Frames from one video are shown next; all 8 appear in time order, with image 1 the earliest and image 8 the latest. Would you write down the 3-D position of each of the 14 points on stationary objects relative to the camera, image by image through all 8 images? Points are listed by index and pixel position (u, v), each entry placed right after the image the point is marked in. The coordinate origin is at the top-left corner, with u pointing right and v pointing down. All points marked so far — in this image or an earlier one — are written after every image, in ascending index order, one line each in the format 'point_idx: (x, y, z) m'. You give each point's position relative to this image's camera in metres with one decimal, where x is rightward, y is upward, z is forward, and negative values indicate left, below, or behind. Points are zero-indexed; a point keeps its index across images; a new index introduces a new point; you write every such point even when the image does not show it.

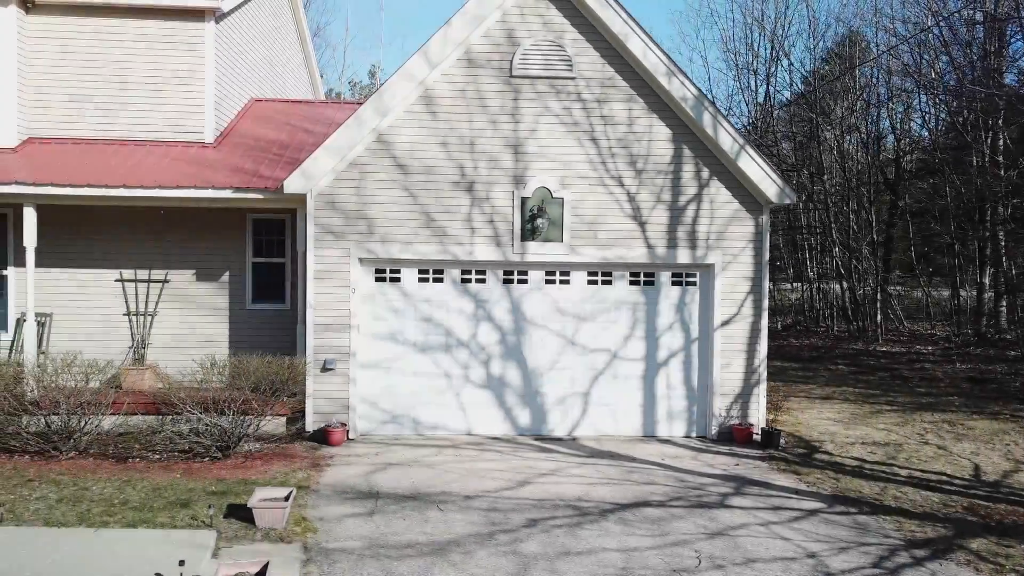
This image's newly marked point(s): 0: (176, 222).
0: (-3.7, +0.7, +11.3) m
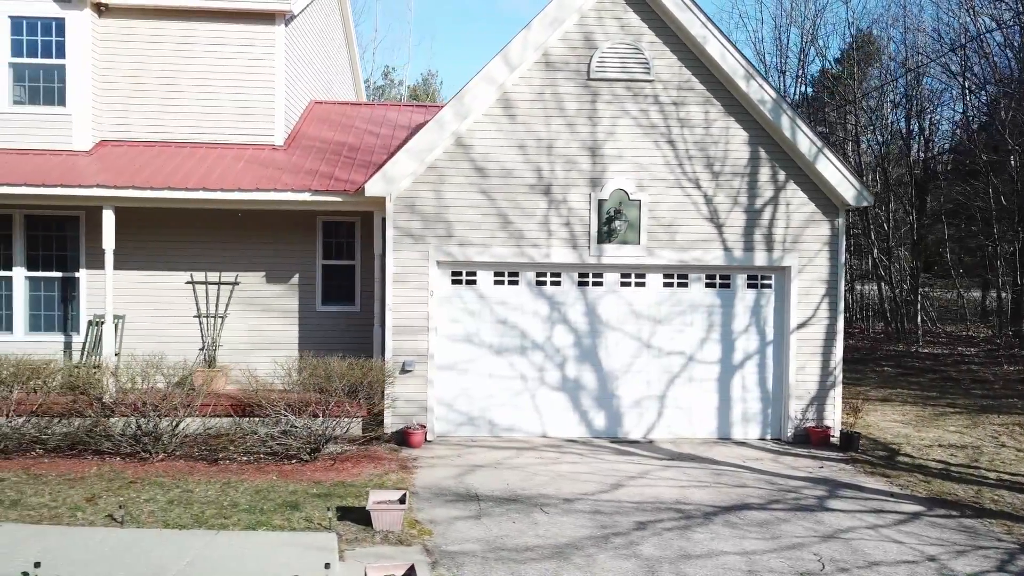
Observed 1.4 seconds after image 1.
0: (-2.9, +0.7, +11.4) m
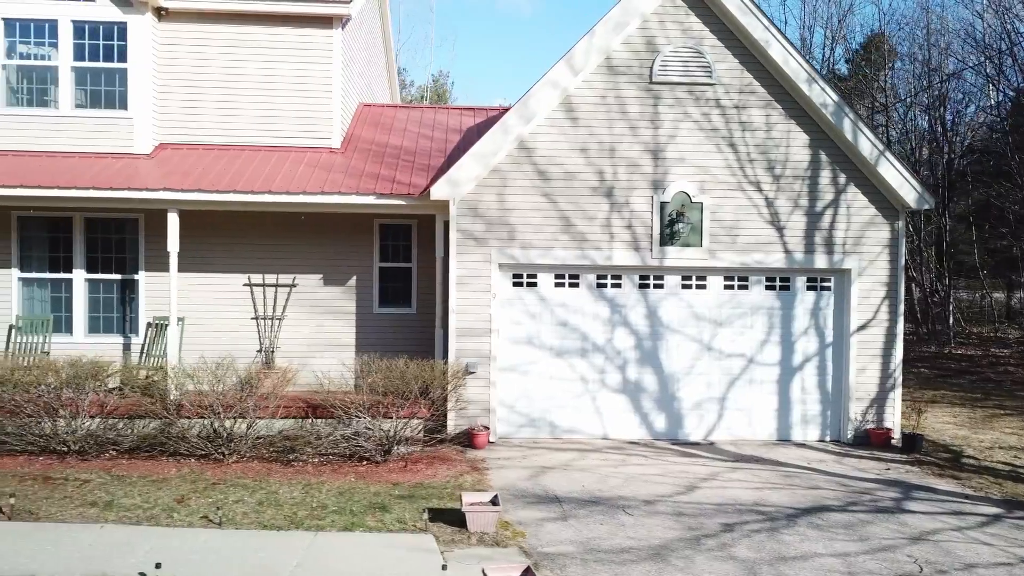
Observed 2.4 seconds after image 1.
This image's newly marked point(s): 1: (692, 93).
0: (-2.3, +0.7, +11.4) m
1: (+1.8, +1.9, +10.1) m
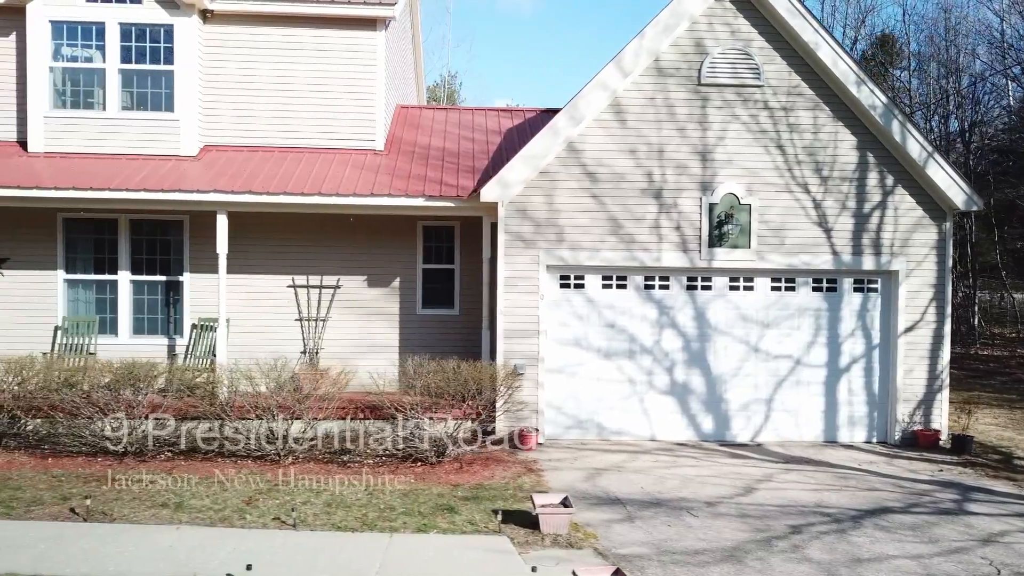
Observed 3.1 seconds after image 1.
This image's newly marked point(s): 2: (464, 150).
0: (-1.8, +0.6, +11.5) m
1: (+2.3, +1.9, +10.1) m
2: (-0.5, +1.6, +11.7) m
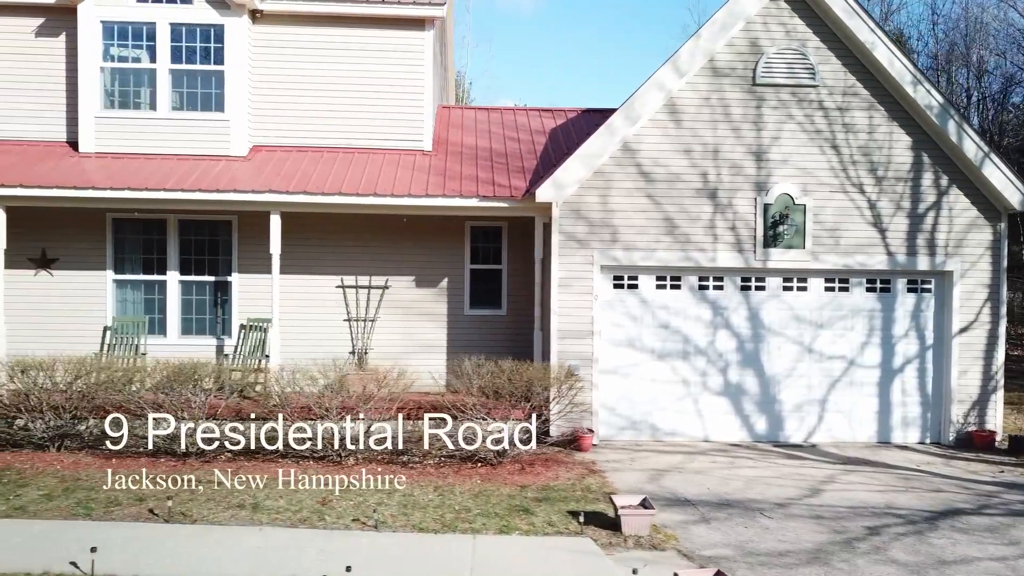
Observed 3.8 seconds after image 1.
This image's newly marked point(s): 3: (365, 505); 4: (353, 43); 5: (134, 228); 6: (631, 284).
0: (-1.3, +0.6, +11.5) m
1: (+2.8, +1.9, +10.1) m
2: (0.0, +1.6, +11.6) m
3: (-1.0, -1.5, +7.2) m
4: (-1.8, +2.8, +11.6) m
5: (-4.2, +0.7, +11.3) m
6: (+1.2, 0.0, +10.2) m
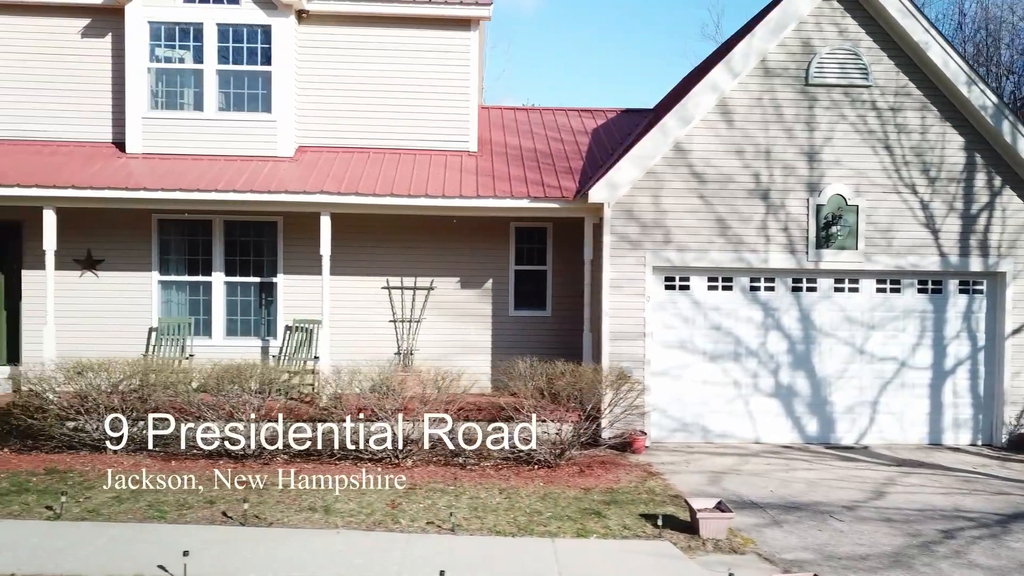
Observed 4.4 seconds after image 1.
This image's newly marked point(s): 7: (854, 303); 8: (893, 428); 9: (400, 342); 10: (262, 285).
0: (-0.8, +0.6, +11.4) m
1: (+3.3, +1.9, +10.0) m
2: (+0.5, +1.6, +11.6) m
3: (-0.5, -1.5, +7.1) m
4: (-1.3, +2.8, +11.6) m
5: (-3.7, +0.7, +11.3) m
6: (+1.7, 0.0, +10.1) m
7: (+3.4, -0.2, +10.2) m
8: (+3.9, -1.4, +10.3) m
9: (-1.2, -0.6, +11.3) m
10: (-2.8, 0.0, +11.3) m
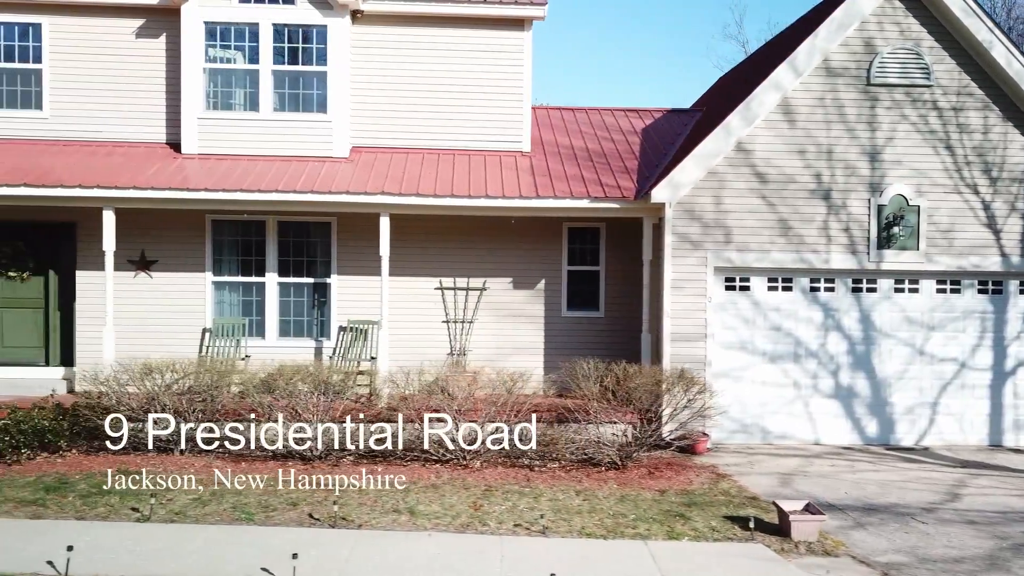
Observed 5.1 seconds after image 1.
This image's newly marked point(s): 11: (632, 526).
0: (-0.2, +0.6, +11.4) m
1: (+3.9, +1.9, +10.0) m
2: (+1.1, +1.6, +11.6) m
3: (0.0, -1.5, +7.1) m
4: (-0.7, +2.8, +11.5) m
5: (-3.1, +0.7, +11.3) m
6: (+2.3, 0.0, +10.1) m
7: (+4.0, -0.2, +10.2) m
8: (+4.5, -1.4, +10.3) m
9: (-0.6, -0.6, +11.3) m
10: (-2.2, 0.0, +11.3) m
11: (+0.8, -1.6, +6.8) m
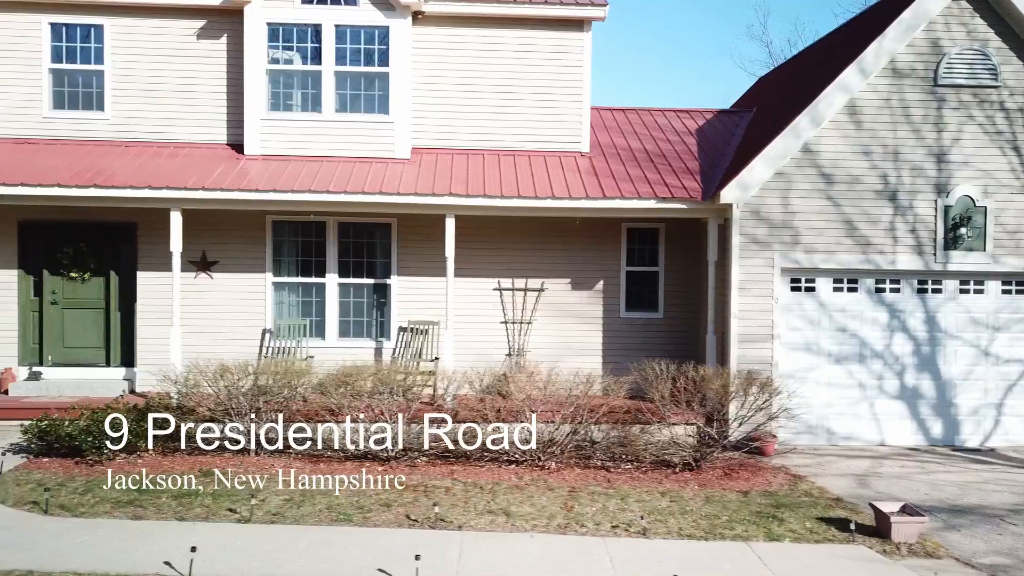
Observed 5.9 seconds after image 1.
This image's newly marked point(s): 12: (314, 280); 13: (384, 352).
0: (+0.5, +0.6, +11.4) m
1: (+4.5, +1.9, +10.0) m
2: (+1.8, +1.5, +11.6) m
3: (+0.7, -1.6, +7.1) m
4: (0.0, +2.8, +11.5) m
5: (-2.4, +0.6, +11.3) m
6: (+2.9, 0.0, +10.1) m
7: (+4.7, -0.2, +10.2) m
8: (+5.1, -1.4, +10.3) m
9: (0.0, -0.6, +11.3) m
10: (-1.5, 0.0, +11.3) m
11: (+1.4, -1.6, +6.8) m
12: (-2.2, +0.1, +11.2) m
13: (-1.4, -0.7, +11.2) m
